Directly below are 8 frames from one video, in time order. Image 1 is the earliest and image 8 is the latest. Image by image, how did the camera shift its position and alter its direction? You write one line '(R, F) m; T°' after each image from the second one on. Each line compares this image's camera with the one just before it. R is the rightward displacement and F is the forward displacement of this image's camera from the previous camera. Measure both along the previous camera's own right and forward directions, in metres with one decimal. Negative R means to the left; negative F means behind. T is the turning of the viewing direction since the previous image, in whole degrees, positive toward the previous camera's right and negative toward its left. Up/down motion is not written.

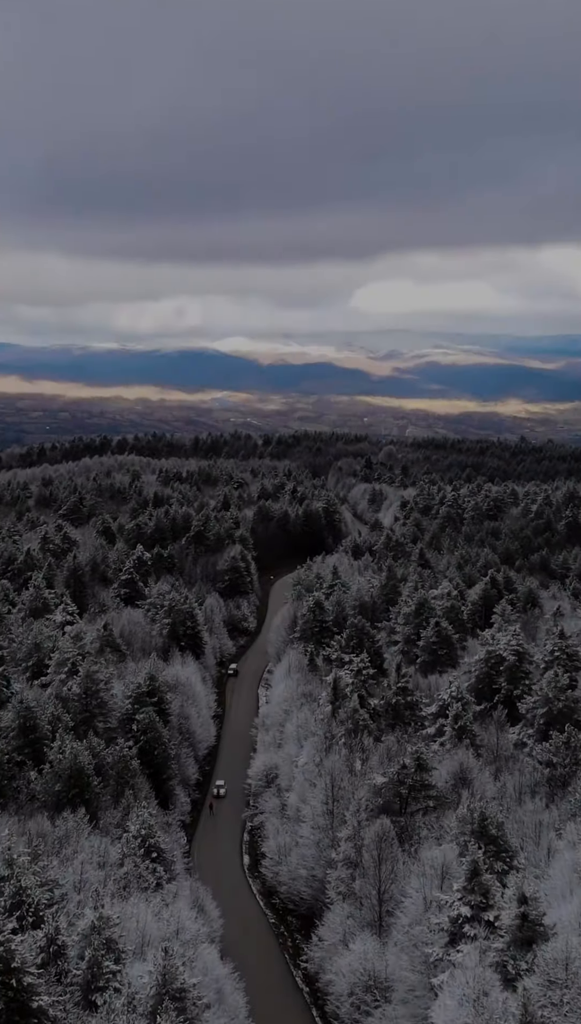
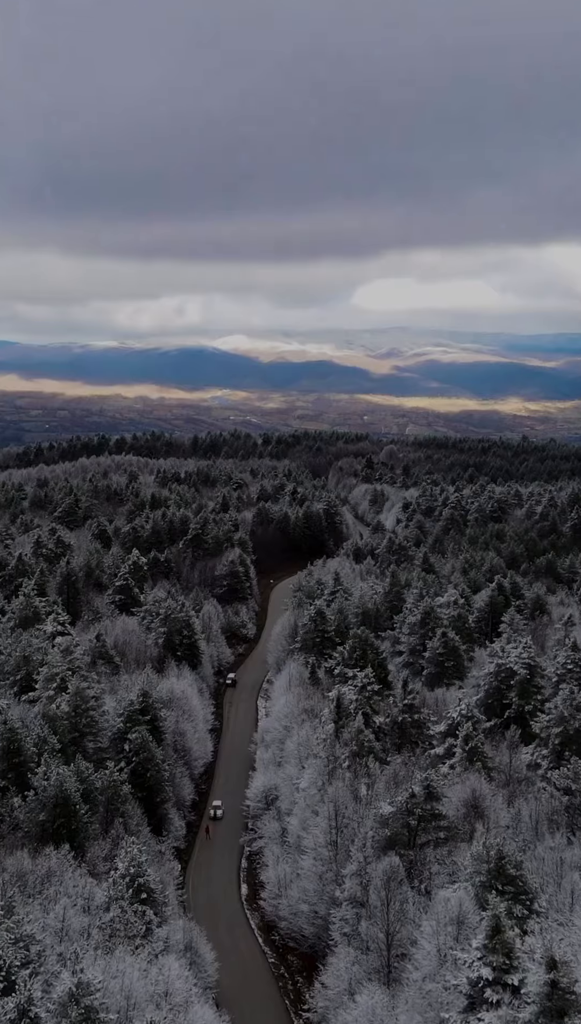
(-0.1, +3.3) m; 0°
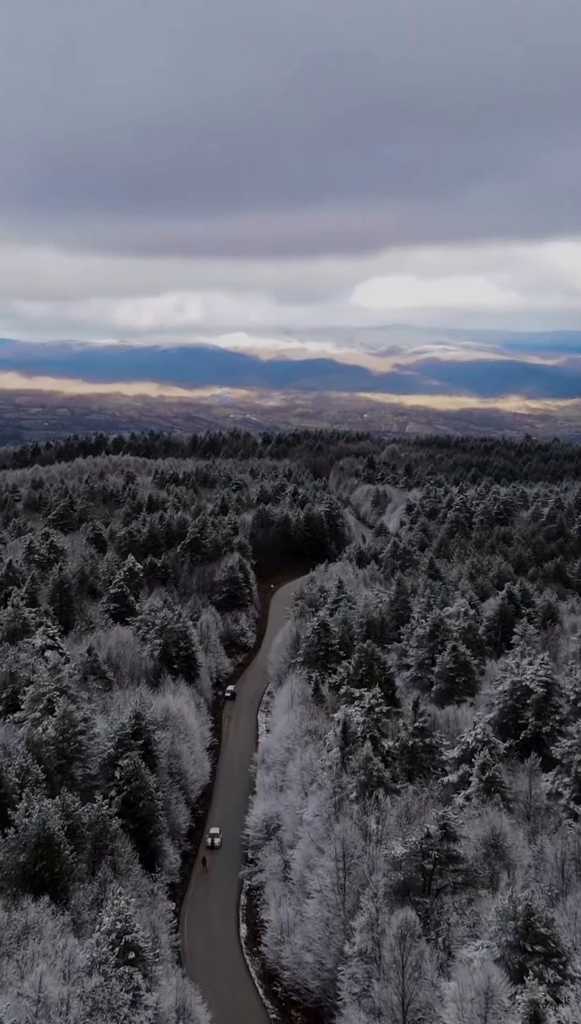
(-0.2, +4.0) m; 0°
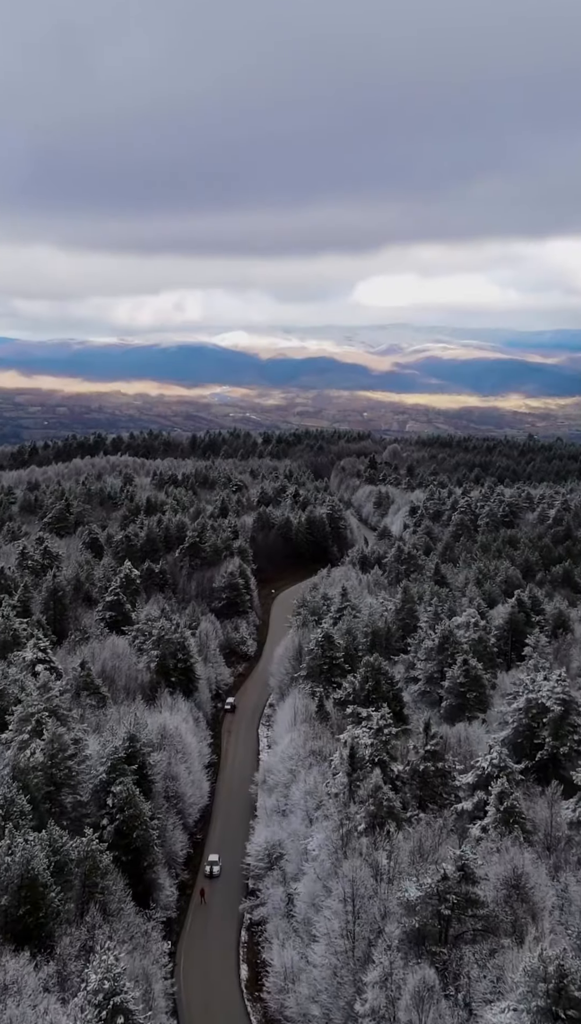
(-0.2, +3.3) m; 0°
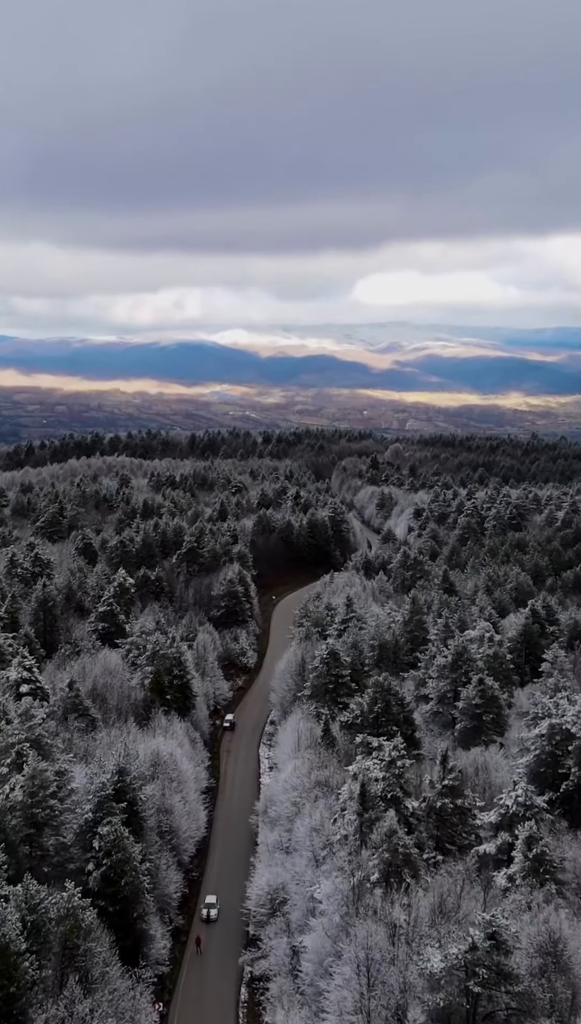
(-0.2, +4.7) m; 0°
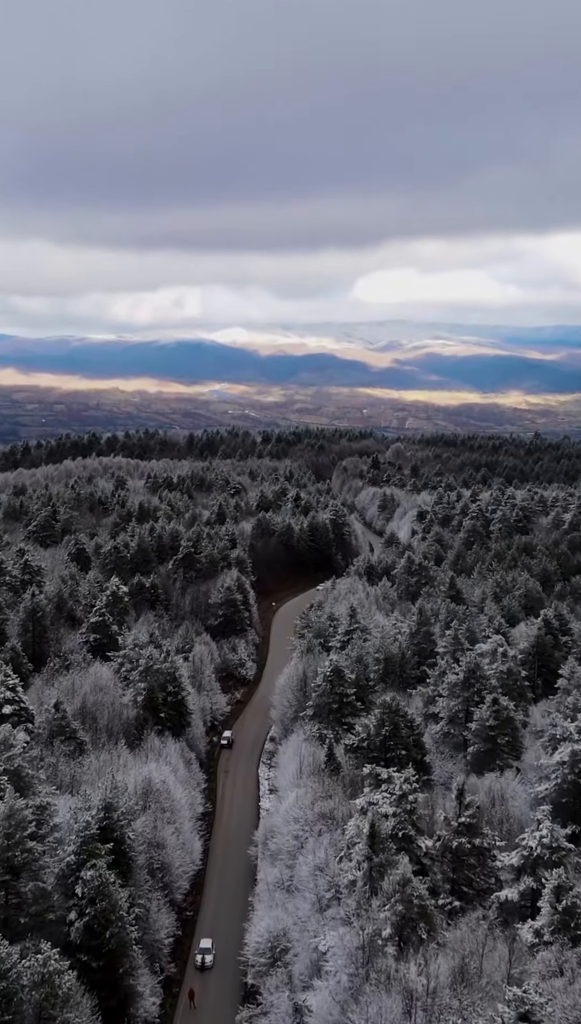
(-0.1, +4.1) m; 0°
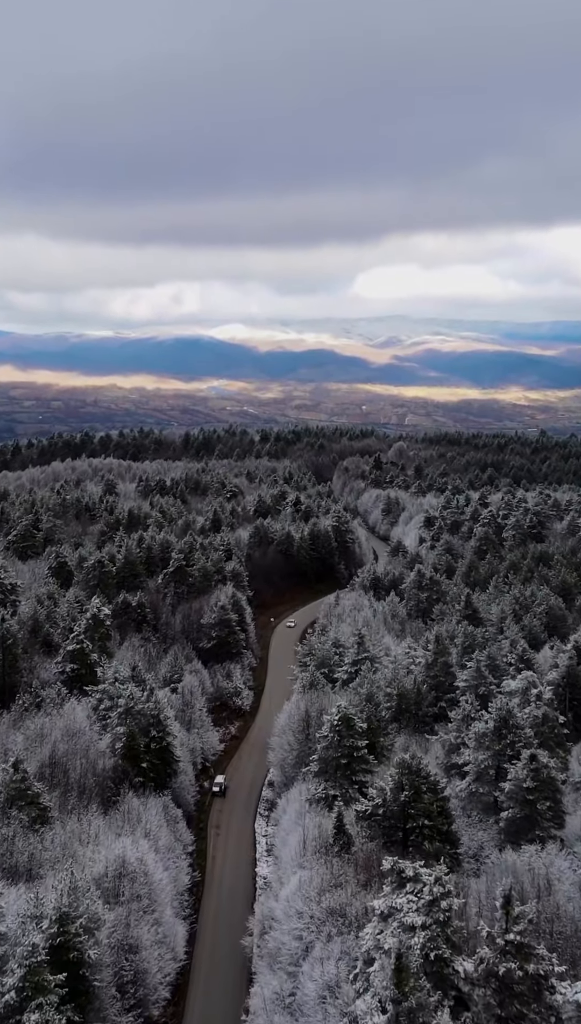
(-0.1, +9.2) m; 0°
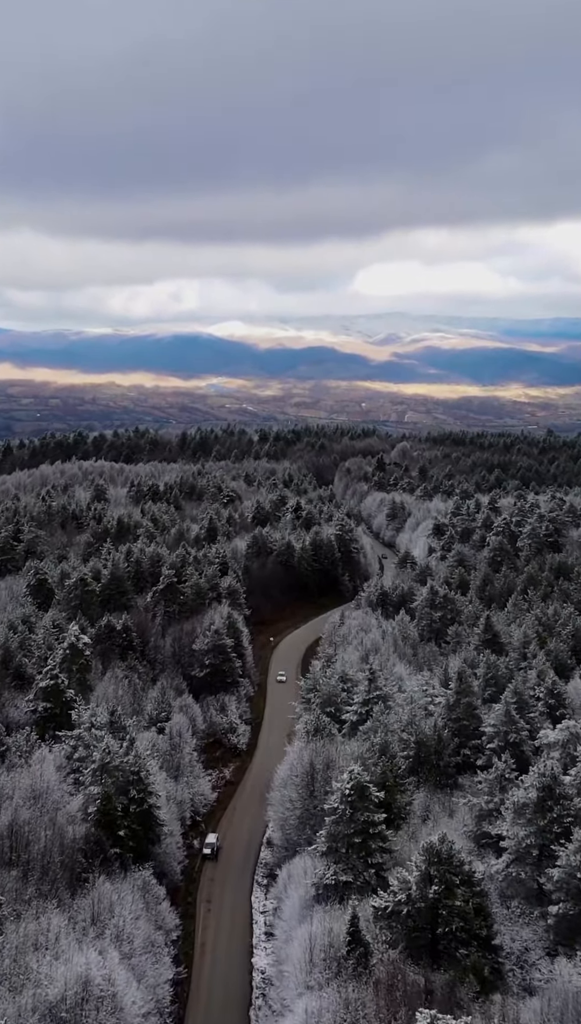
(-0.1, +9.0) m; 0°
